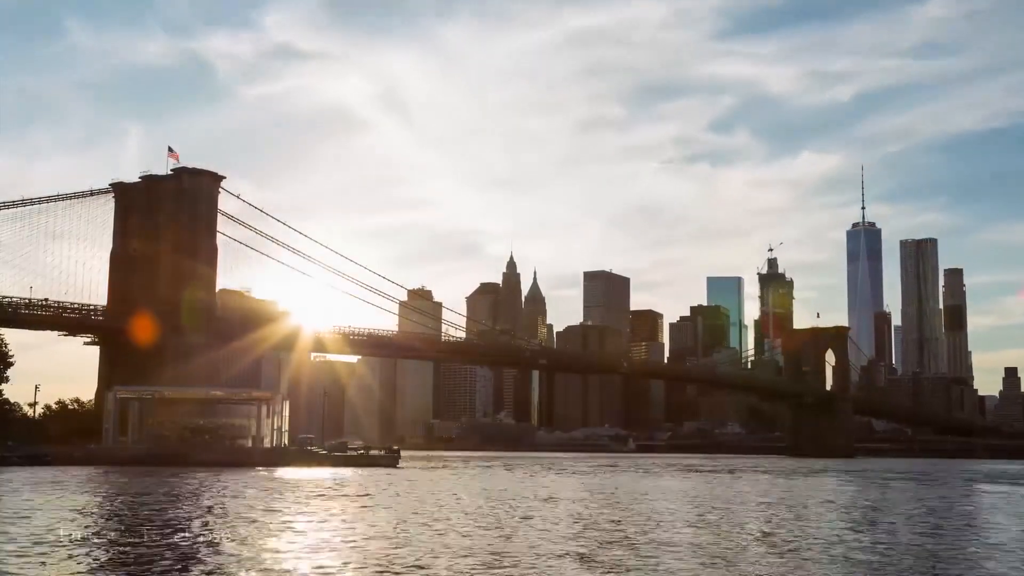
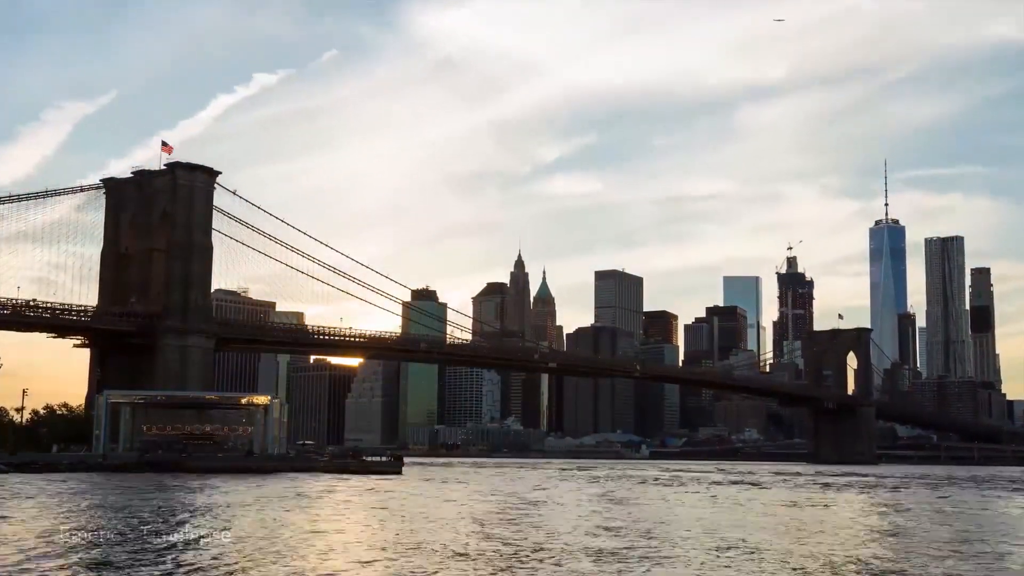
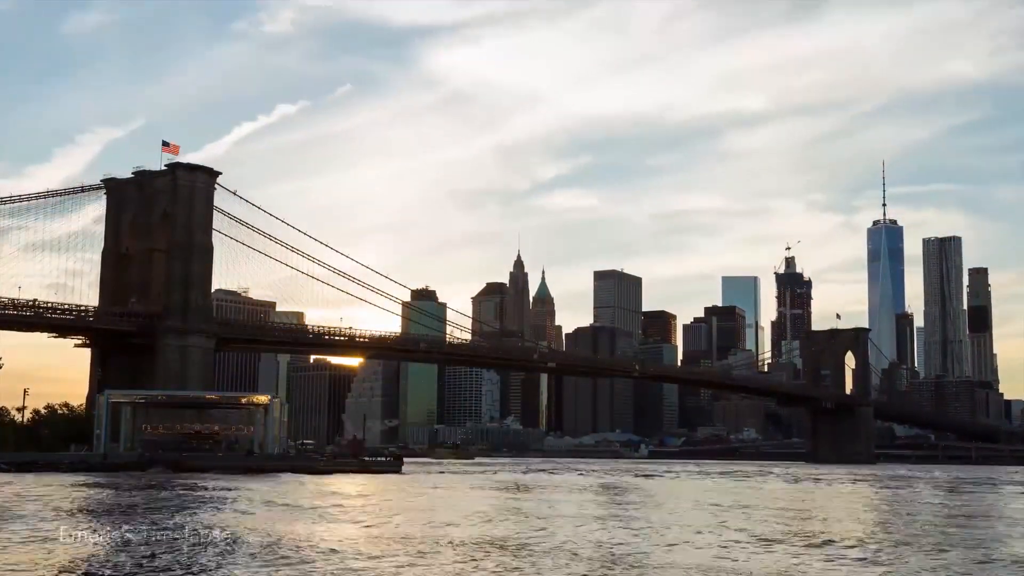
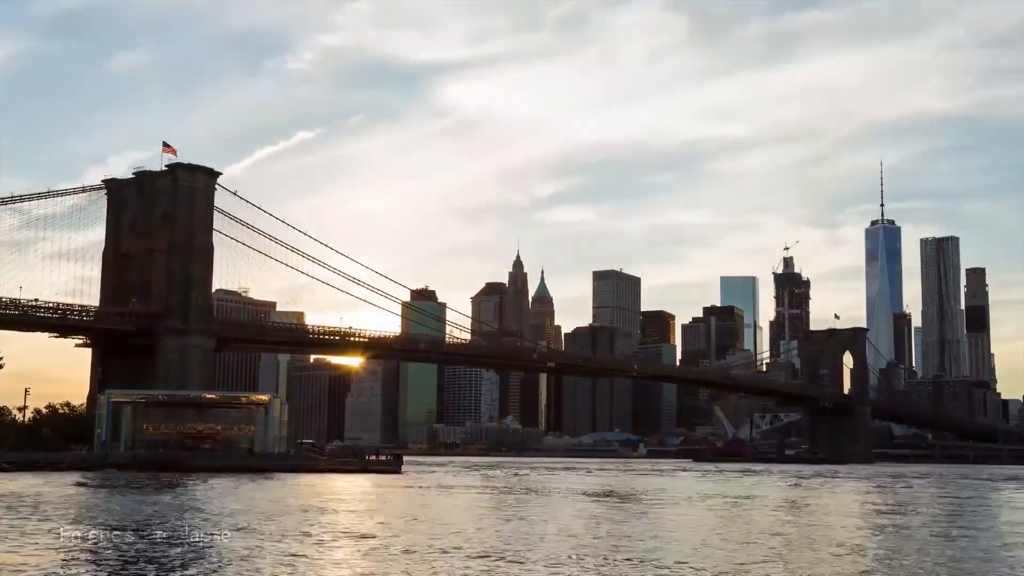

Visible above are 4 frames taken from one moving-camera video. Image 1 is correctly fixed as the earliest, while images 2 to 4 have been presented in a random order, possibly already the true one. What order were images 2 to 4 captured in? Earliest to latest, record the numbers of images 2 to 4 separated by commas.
4, 3, 2
